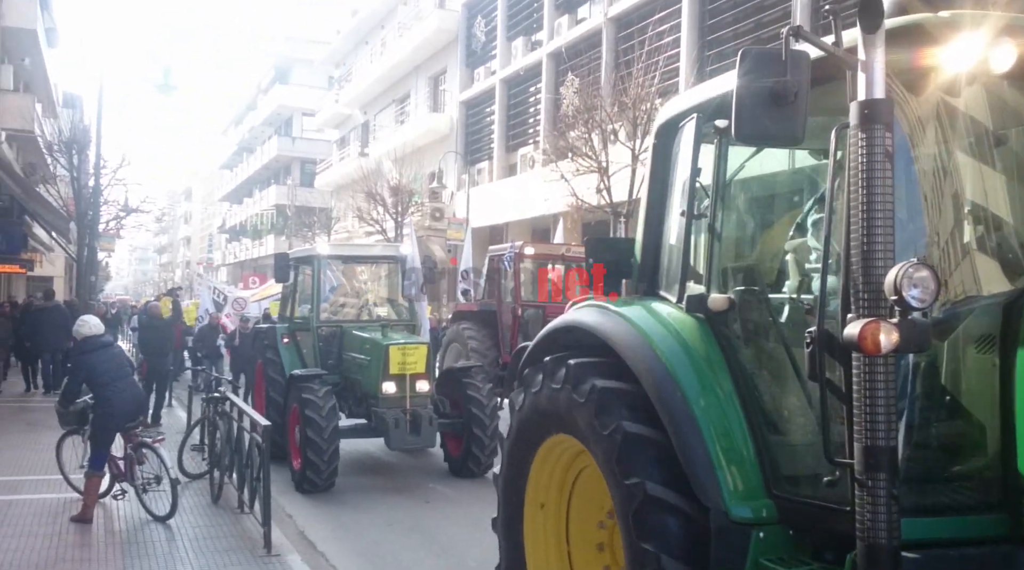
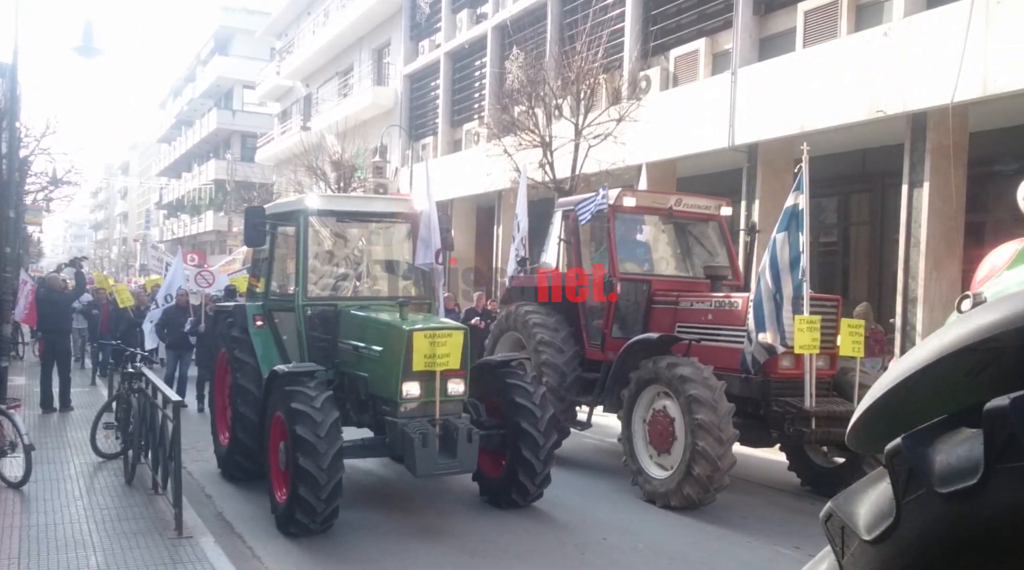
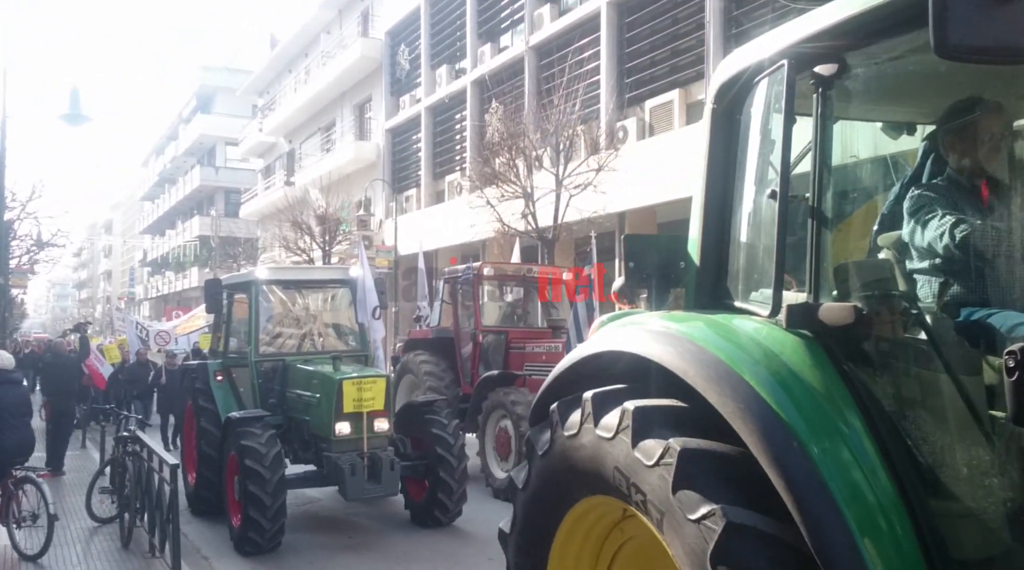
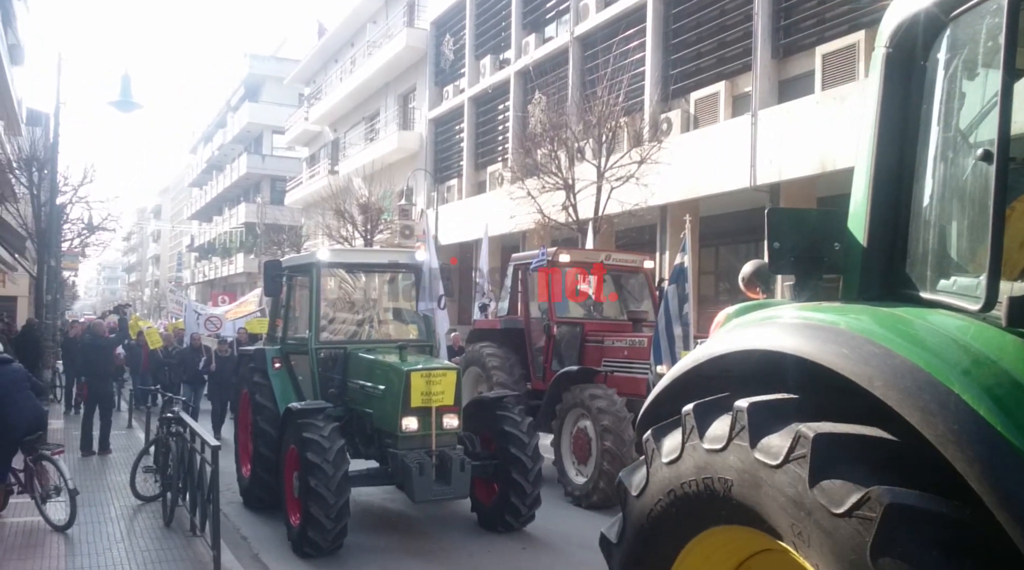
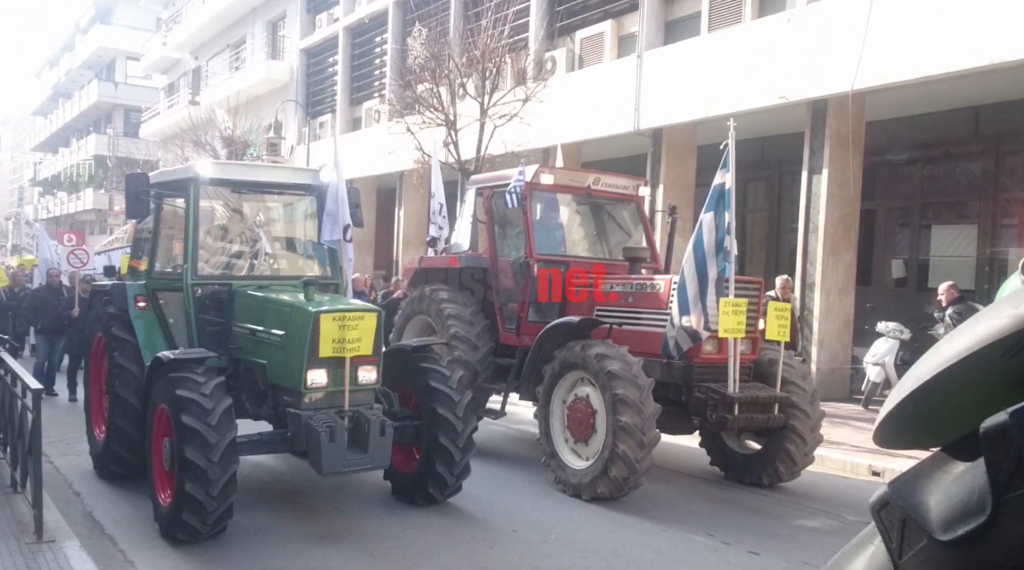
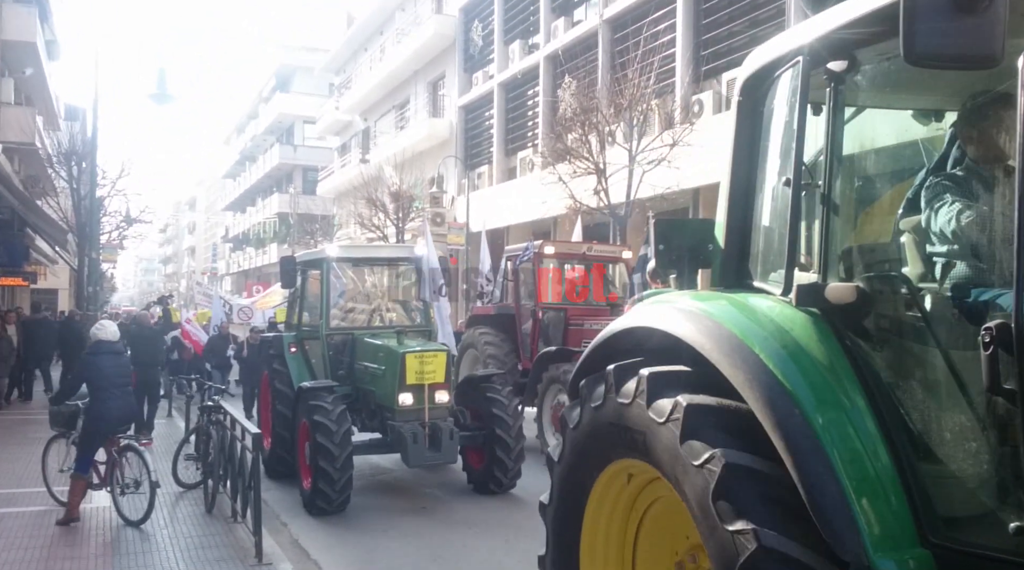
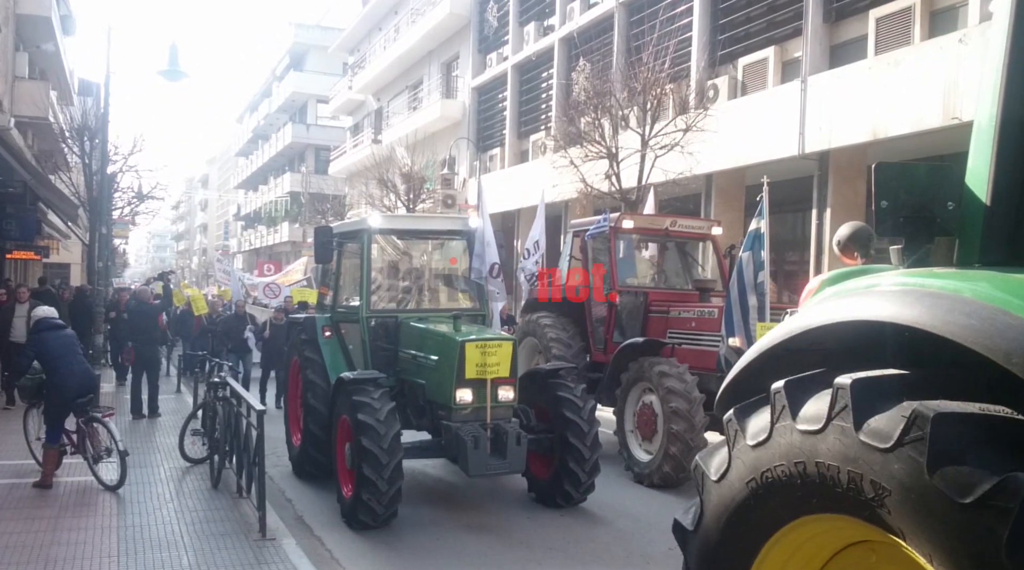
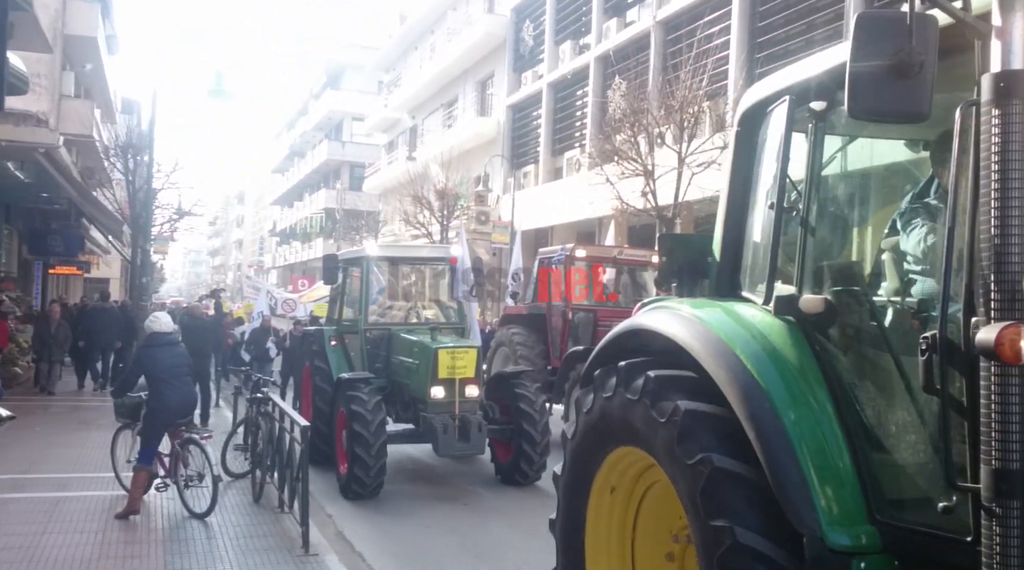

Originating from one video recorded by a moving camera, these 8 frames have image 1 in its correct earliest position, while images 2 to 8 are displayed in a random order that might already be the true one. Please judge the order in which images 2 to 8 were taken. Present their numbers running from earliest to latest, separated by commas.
8, 6, 3, 4, 7, 2, 5
